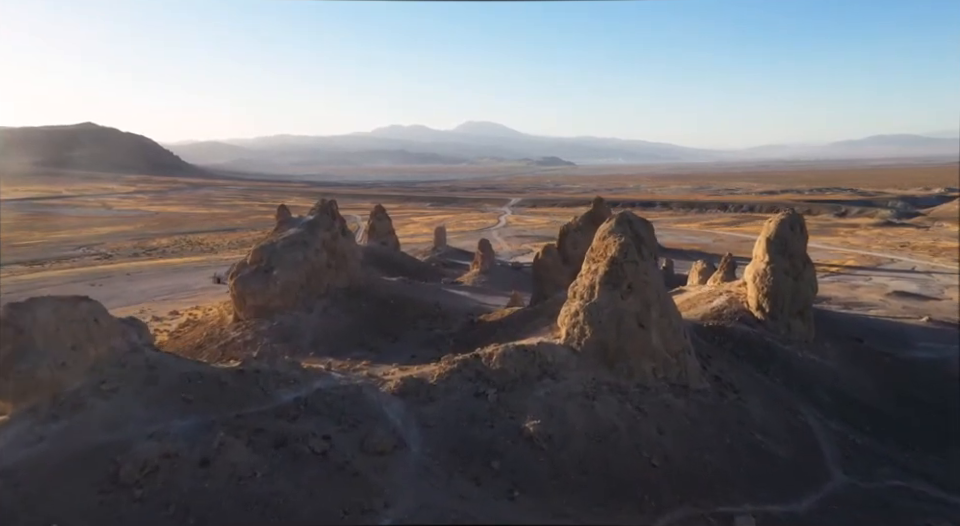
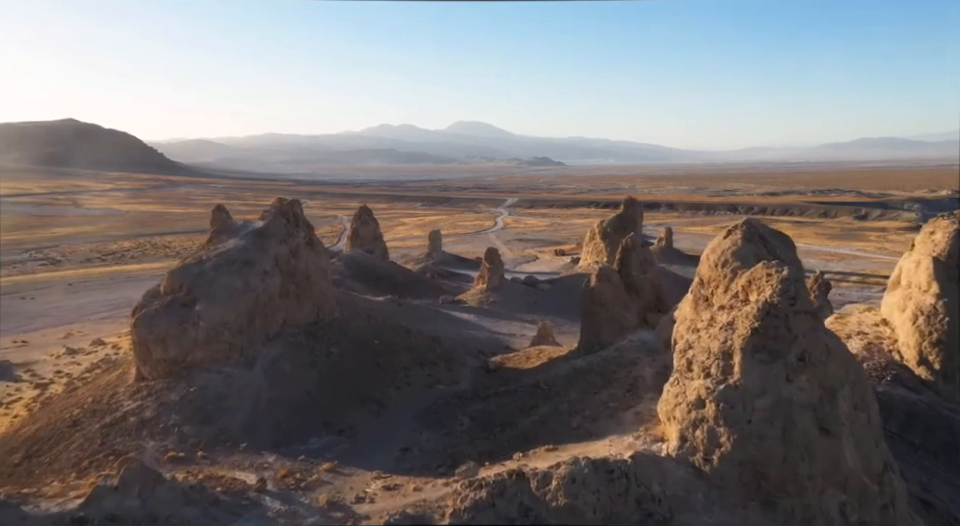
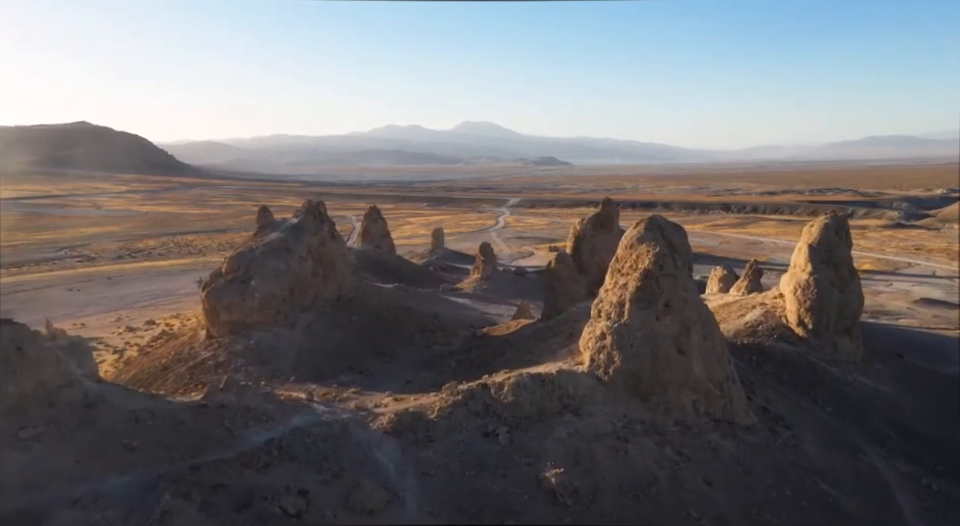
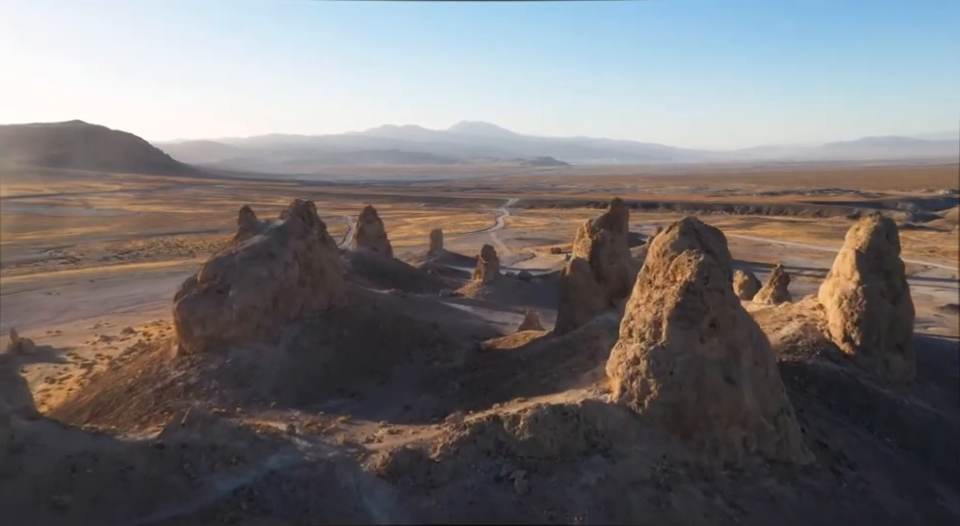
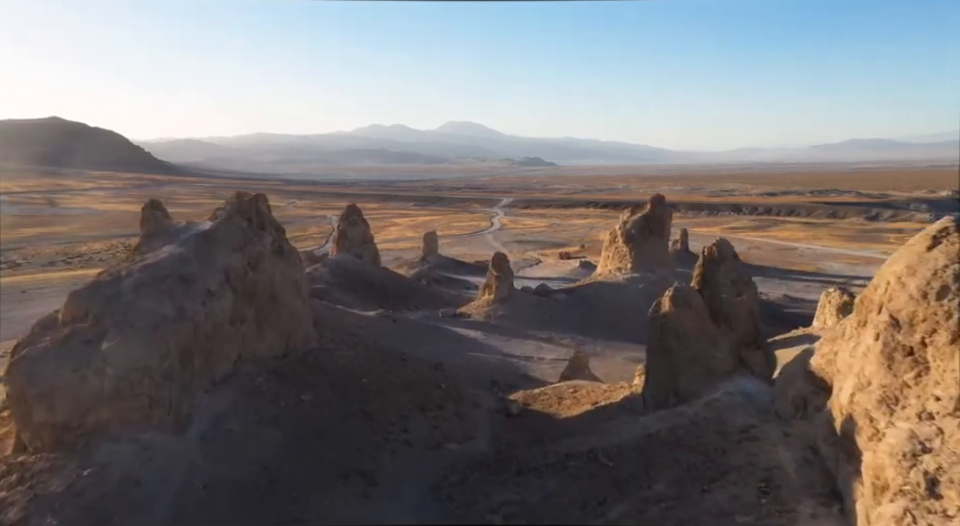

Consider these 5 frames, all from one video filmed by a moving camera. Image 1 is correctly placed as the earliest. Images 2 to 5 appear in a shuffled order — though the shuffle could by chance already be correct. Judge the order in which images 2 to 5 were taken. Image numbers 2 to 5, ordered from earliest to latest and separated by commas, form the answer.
3, 4, 2, 5
